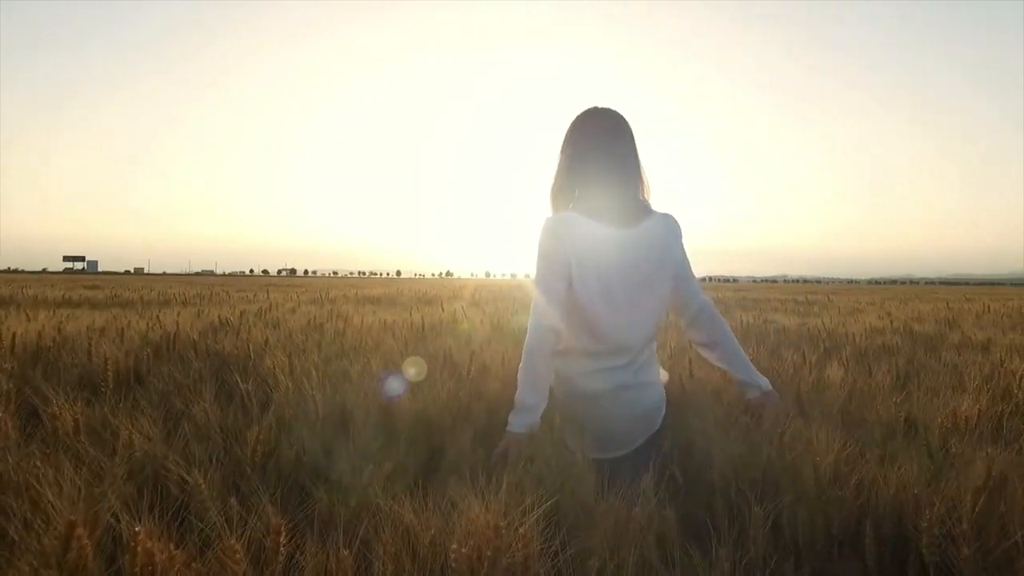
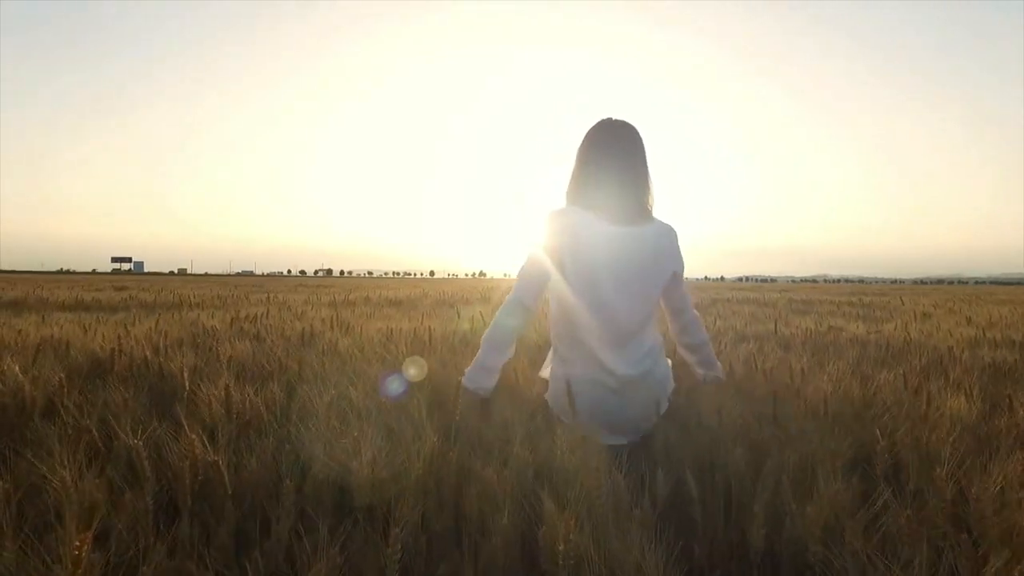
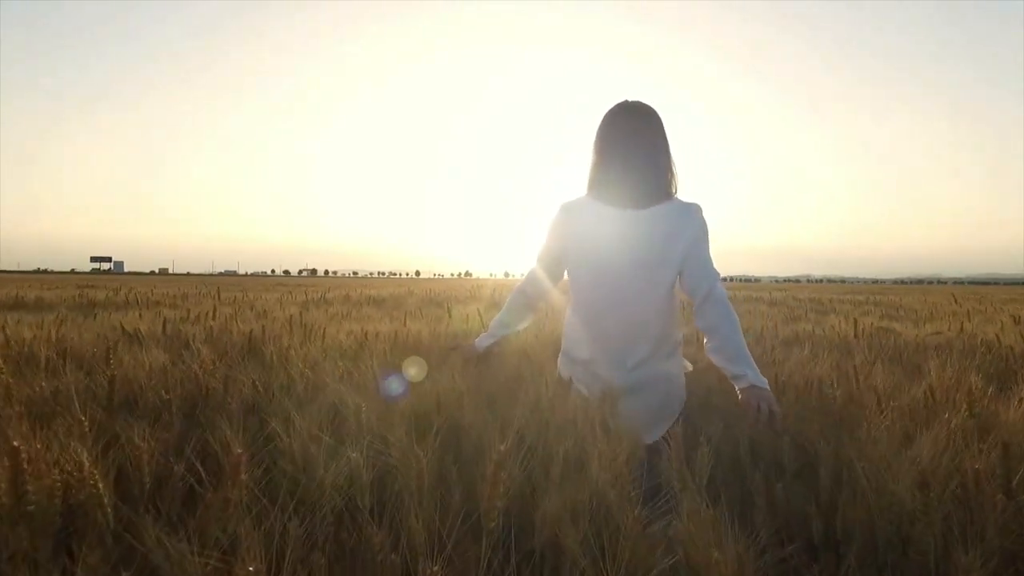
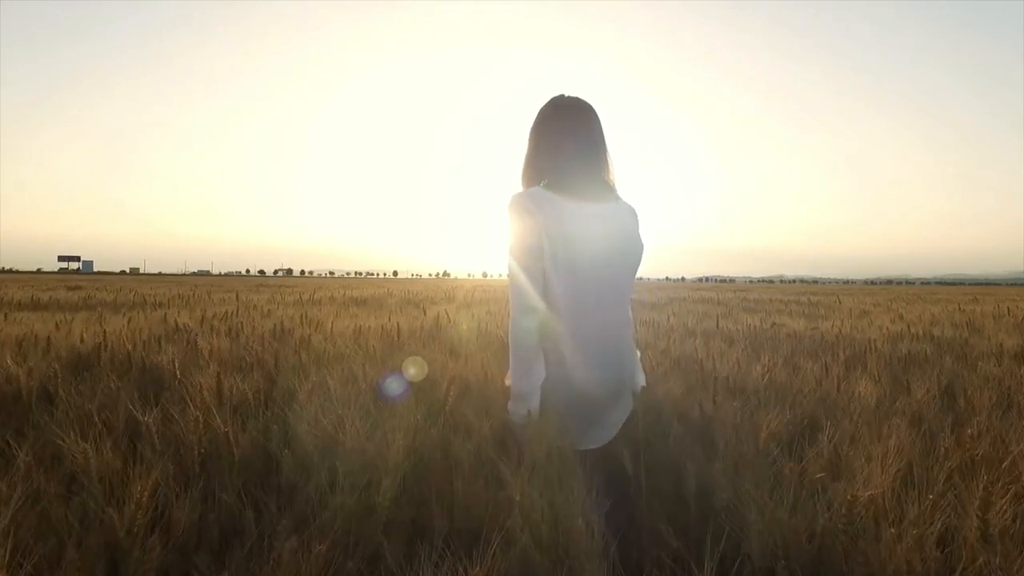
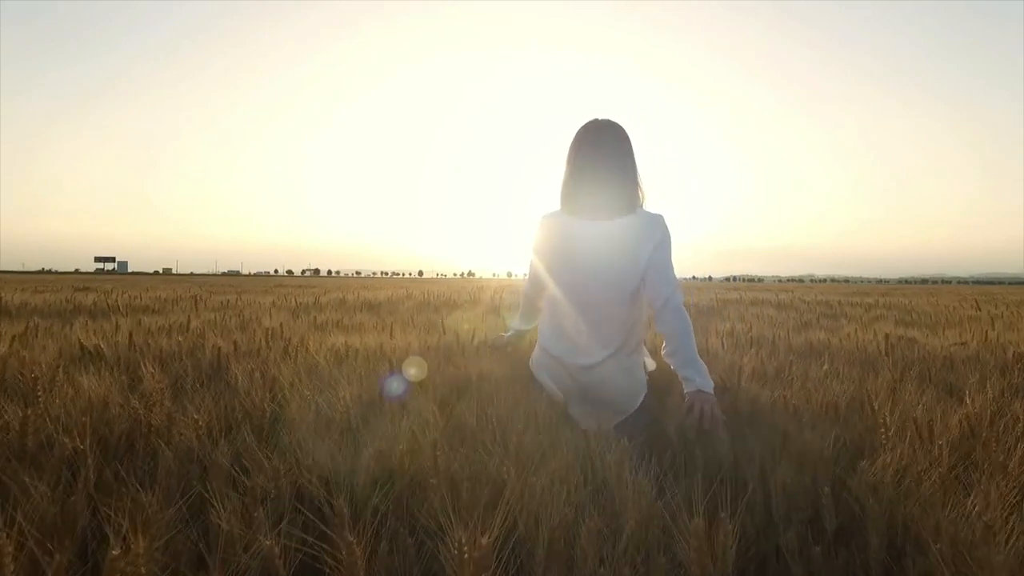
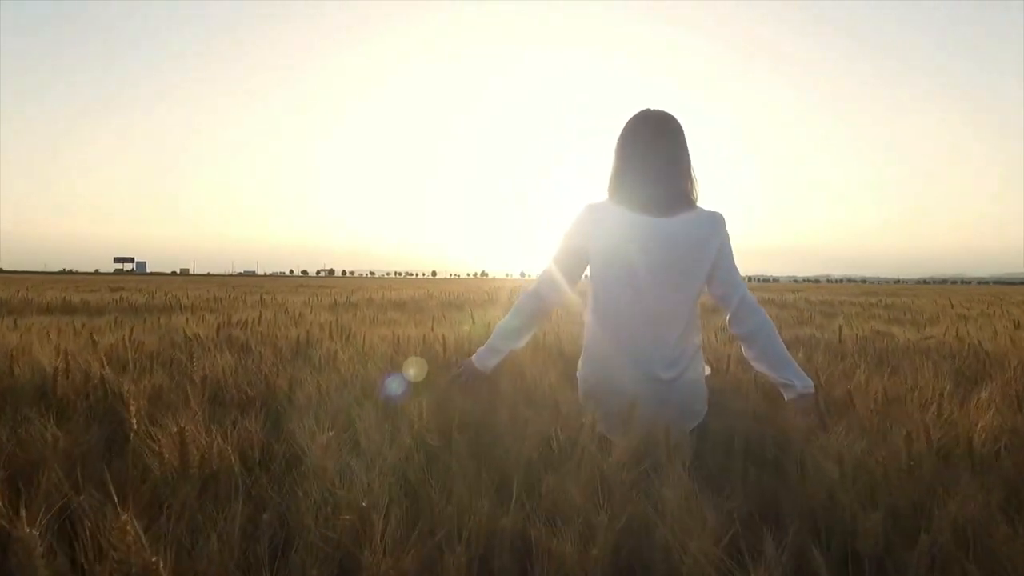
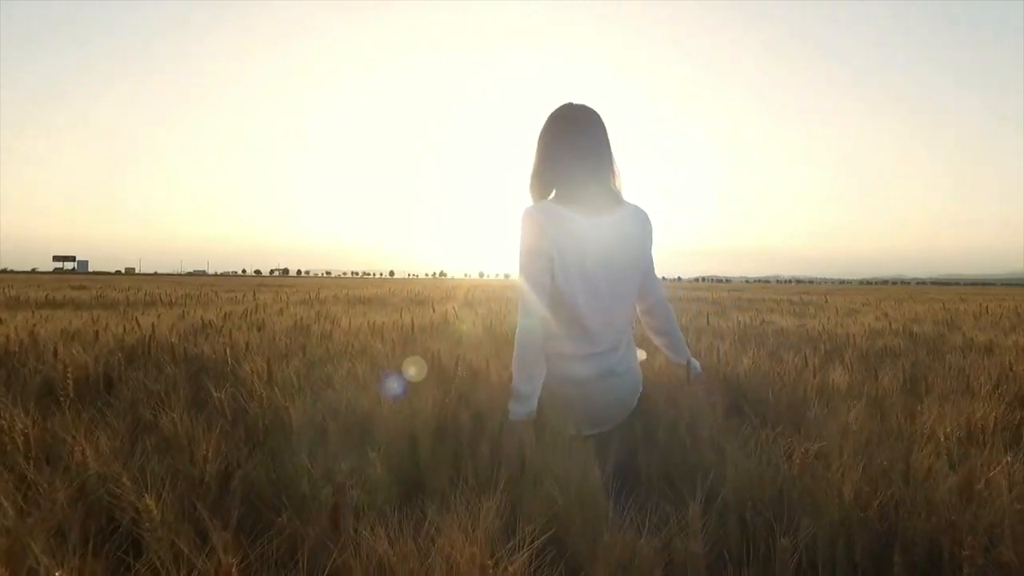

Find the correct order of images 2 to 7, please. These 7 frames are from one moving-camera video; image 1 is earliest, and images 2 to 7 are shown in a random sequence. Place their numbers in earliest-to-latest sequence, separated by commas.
7, 4, 2, 6, 3, 5
